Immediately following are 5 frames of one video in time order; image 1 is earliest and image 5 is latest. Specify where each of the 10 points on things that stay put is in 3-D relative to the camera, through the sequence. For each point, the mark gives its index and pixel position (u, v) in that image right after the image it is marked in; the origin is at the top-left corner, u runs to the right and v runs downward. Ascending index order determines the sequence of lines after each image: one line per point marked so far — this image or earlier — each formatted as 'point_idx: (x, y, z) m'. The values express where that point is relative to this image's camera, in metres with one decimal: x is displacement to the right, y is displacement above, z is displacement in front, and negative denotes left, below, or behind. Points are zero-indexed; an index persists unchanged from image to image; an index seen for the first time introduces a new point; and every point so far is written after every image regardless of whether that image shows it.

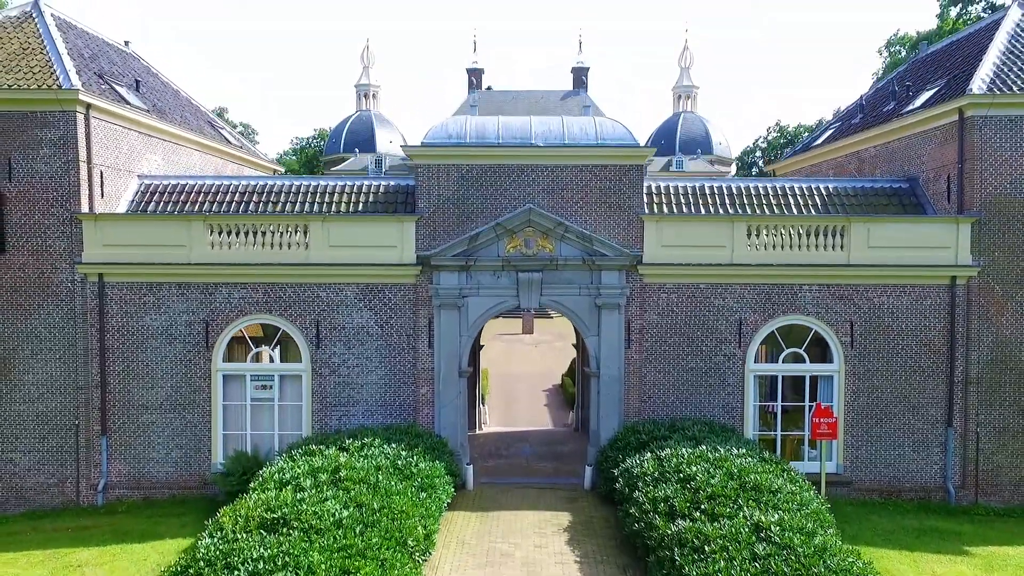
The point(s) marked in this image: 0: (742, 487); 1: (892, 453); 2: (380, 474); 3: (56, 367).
0: (+3.8, -3.3, +10.0) m
1: (+8.4, -3.6, +13.2) m
2: (-2.3, -3.2, +10.5) m
3: (-10.0, -1.7, +13.1) m
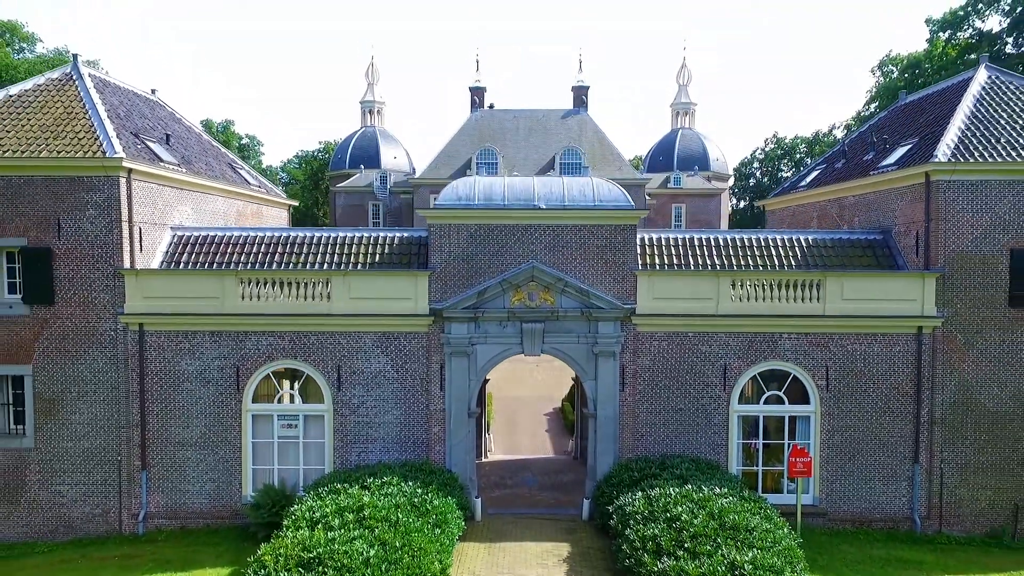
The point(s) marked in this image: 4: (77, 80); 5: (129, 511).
0: (+4.0, -4.5, +11.3) m
1: (+8.5, -4.8, +14.4) m
2: (-2.2, -4.4, +11.8) m
3: (-9.9, -2.9, +14.4) m
4: (-12.1, +5.8, +16.5) m
5: (-9.3, -5.4, +14.5) m
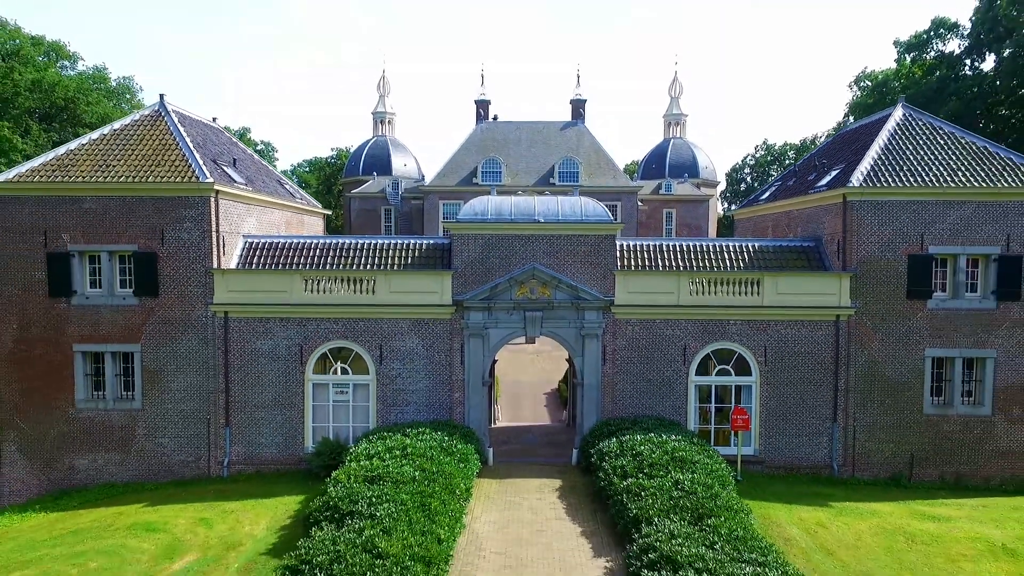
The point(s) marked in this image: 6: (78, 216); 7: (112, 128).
0: (+4.1, -4.3, +15.2) m
1: (+8.7, -4.7, +18.3) m
2: (-2.1, -4.3, +15.7) m
3: (-9.8, -2.8, +18.3) m
4: (-11.9, +5.9, +20.4) m
5: (-9.2, -5.3, +18.4) m
6: (-13.2, +2.2, +18.2) m
7: (-13.3, +5.3, +19.8) m
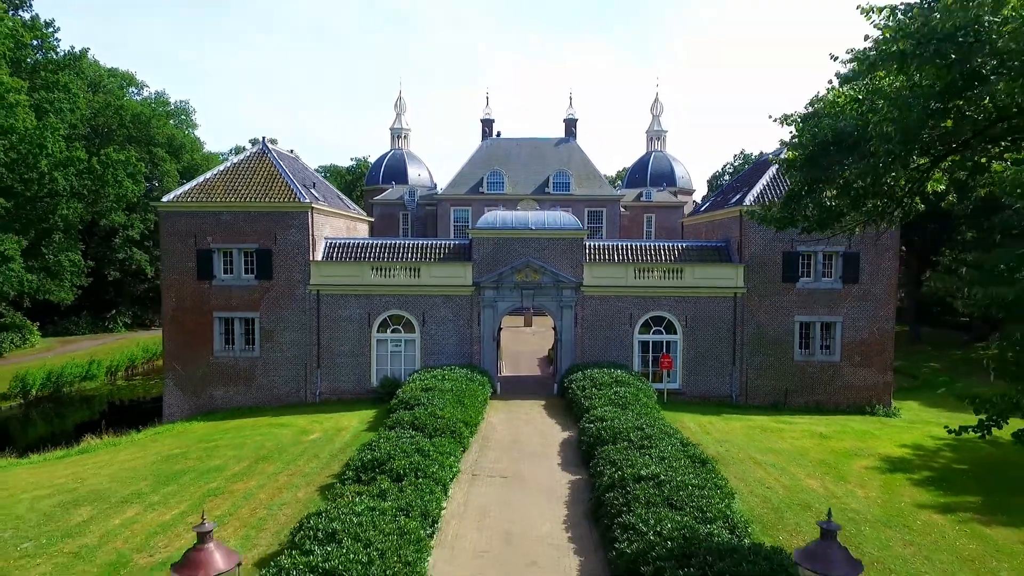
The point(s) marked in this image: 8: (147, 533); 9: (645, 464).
0: (+4.1, -3.7, +23.7) m
1: (+8.7, -4.1, +26.8) m
2: (-2.0, -3.6, +24.2) m
3: (-9.7, -2.1, +26.8) m
4: (-11.9, +6.6, +28.9) m
5: (-9.1, -4.7, +26.9) m
6: (-13.2, +2.8, +26.7) m
7: (-13.3, +6.0, +28.3) m
8: (-8.7, -5.9, +14.3) m
9: (+3.3, -4.3, +14.6) m
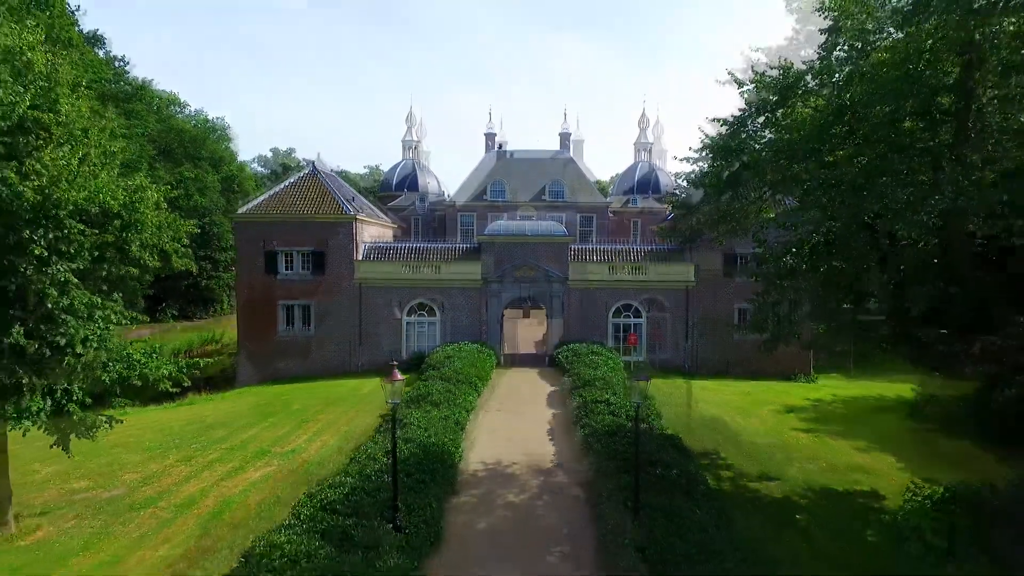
0: (+4.2, -3.4, +31.0) m
1: (+8.7, -3.7, +34.0) m
2: (-2.0, -3.3, +31.5) m
3: (-9.7, -1.7, +34.1) m
4: (-11.8, +6.9, +36.2) m
5: (-9.1, -4.3, +34.2) m
6: (-13.2, +3.2, +33.9) m
7: (-13.2, +6.4, +35.6) m
8: (-8.7, -5.5, +21.6) m
9: (+3.3, -3.9, +21.9) m
